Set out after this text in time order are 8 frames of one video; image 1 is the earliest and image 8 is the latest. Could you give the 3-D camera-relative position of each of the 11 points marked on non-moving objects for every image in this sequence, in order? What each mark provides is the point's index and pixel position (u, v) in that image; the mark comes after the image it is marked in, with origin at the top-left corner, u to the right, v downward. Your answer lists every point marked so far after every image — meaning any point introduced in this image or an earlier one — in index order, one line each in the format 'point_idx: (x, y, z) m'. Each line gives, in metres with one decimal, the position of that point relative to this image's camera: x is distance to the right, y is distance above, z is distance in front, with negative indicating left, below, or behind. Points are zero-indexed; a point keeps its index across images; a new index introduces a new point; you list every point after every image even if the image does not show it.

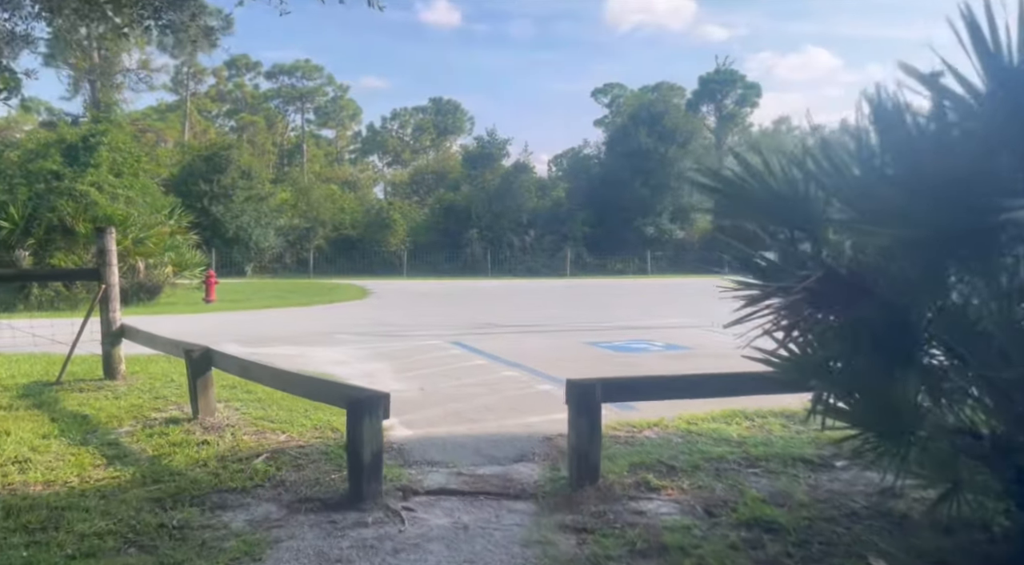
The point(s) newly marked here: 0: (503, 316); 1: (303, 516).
0: (-0.1, -0.6, +15.4) m
1: (-1.2, -1.3, +5.0) m
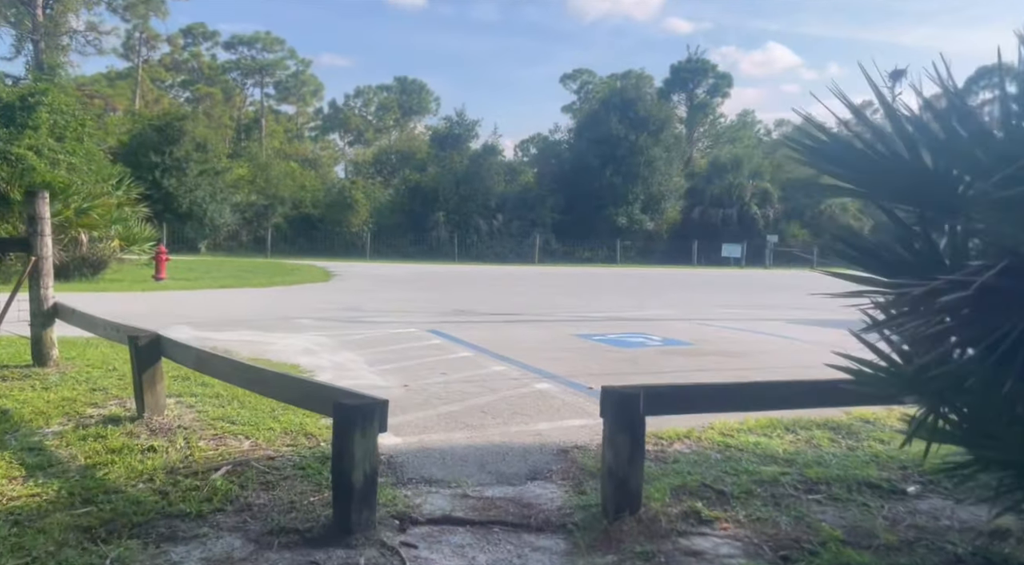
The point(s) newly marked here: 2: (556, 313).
0: (-0.5, -0.3, +14.4) m
1: (-1.0, -1.2, +3.9) m
2: (+0.7, -0.5, +13.3) m
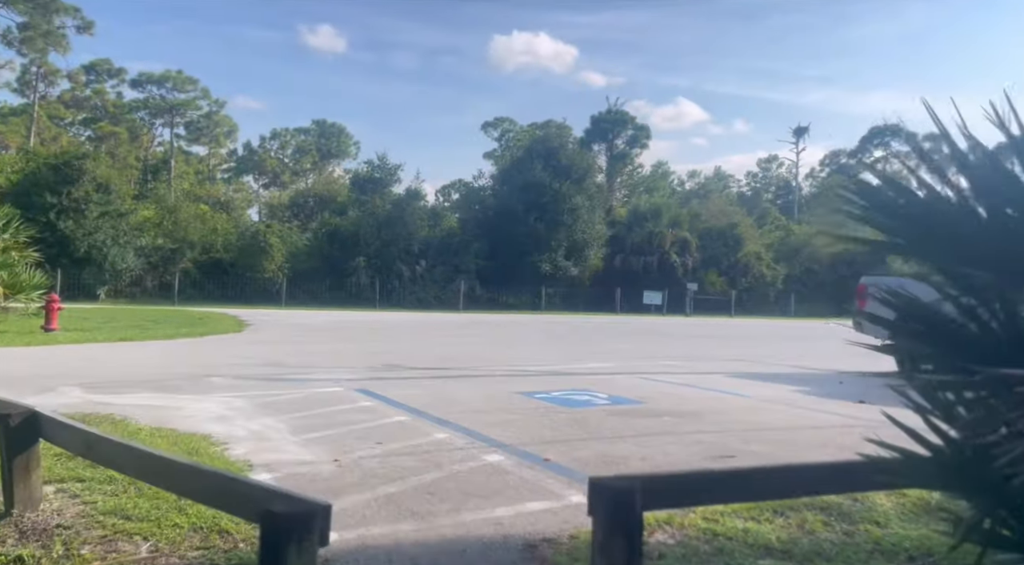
0: (-1.5, -1.1, +13.4) m
1: (-1.1, -1.4, +2.9) m
2: (-0.3, -1.2, +12.5) m
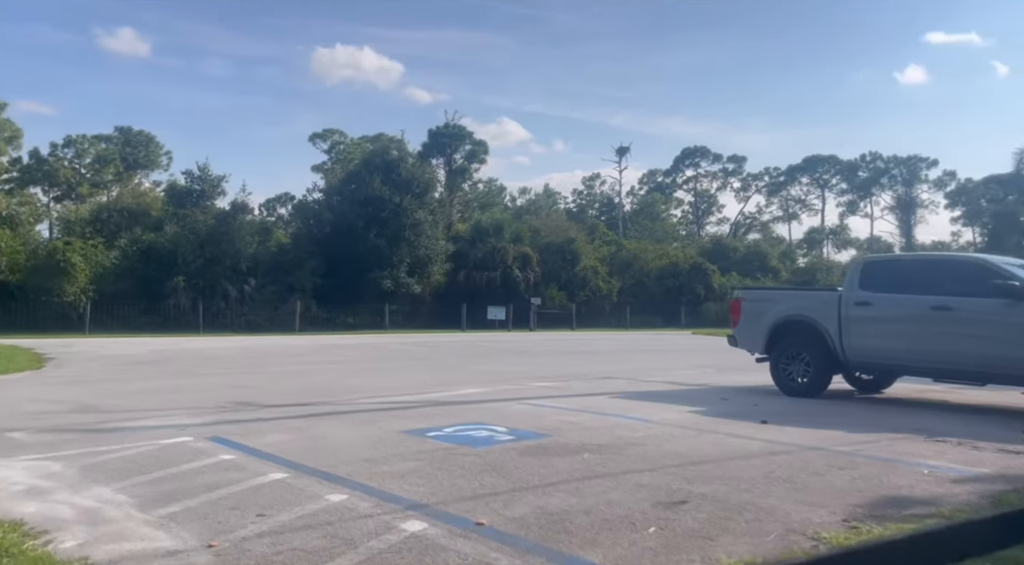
0: (-3.3, -1.4, +11.6) m
1: (-0.7, -1.5, +1.4) m
2: (-1.9, -1.4, +10.9) m
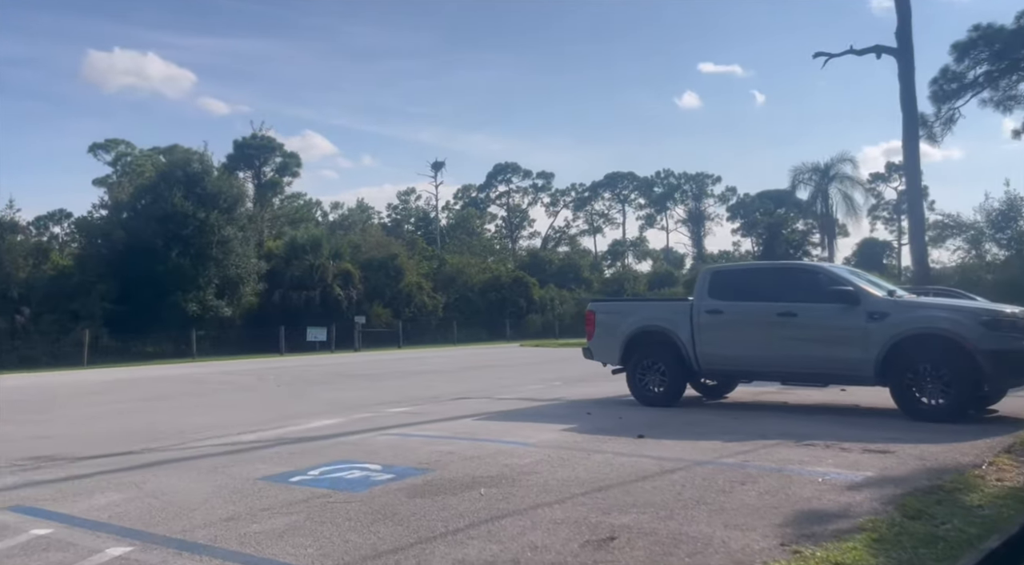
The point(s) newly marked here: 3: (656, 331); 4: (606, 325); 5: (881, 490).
0: (-4.9, -1.7, +9.8) m
1: (-0.2, -1.5, +0.4) m
2: (-3.4, -1.7, +9.4) m
3: (+2.3, -0.8, +14.1) m
4: (+1.5, -0.7, +14.6) m
5: (+3.2, -1.8, +7.8) m
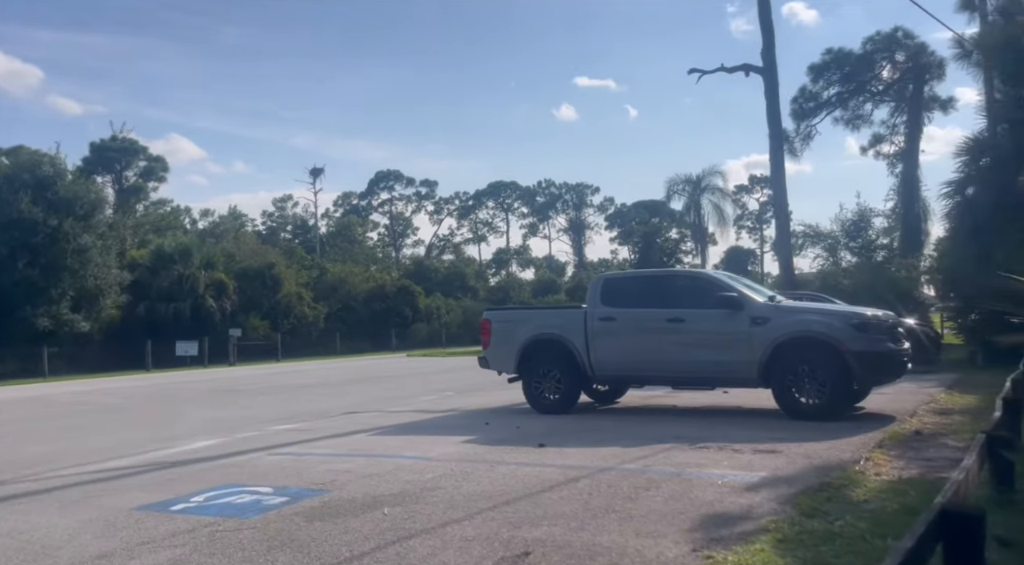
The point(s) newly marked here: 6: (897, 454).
0: (-6.0, -1.8, +8.9) m
1: (0.0, -1.5, +0.2) m
2: (-4.4, -1.8, +8.8) m
3: (+0.6, -0.9, +14.2) m
4: (-0.2, -0.8, +14.5) m
5: (+2.4, -1.8, +8.0) m
6: (+4.2, -1.9, +9.9) m
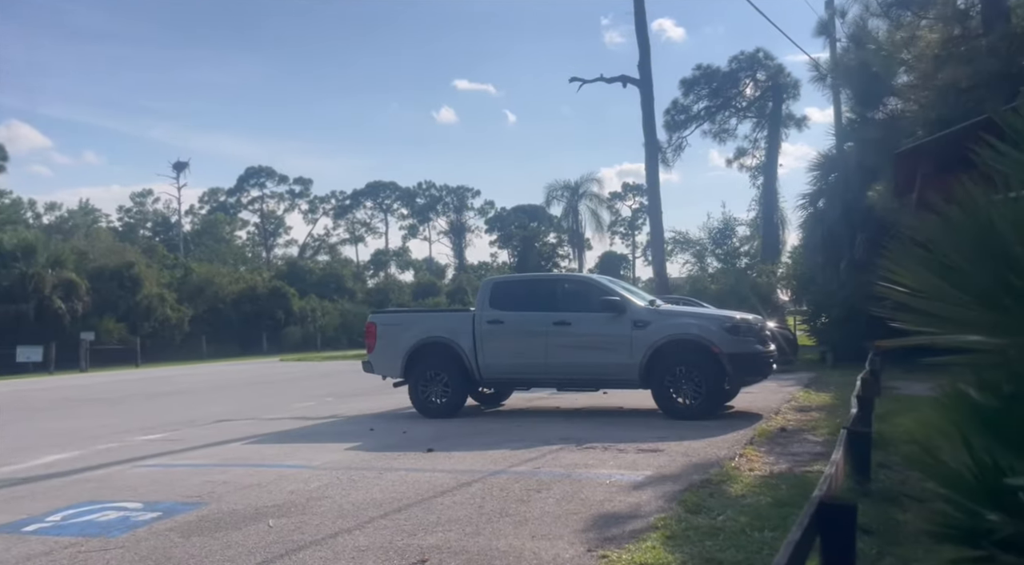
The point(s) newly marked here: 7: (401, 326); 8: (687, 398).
0: (-7.0, -1.9, +8.1) m
1: (0.0, -1.5, +0.2) m
2: (-5.4, -1.8, +8.1) m
3: (-1.2, -1.0, +14.2) m
4: (-2.0, -0.9, +14.4) m
5: (+1.4, -1.9, +8.2) m
6: (+2.9, -1.9, +10.4) m
7: (-1.8, -0.7, +14.3) m
8: (+2.5, -1.7, +12.9) m
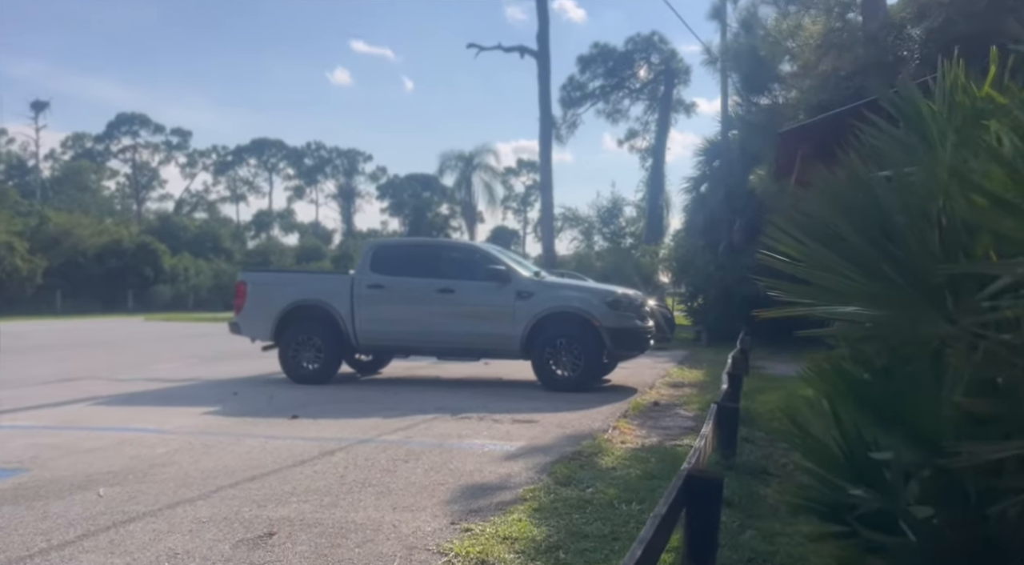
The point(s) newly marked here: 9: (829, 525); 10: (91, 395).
0: (-8.1, -1.2, +6.9) m
1: (-0.1, -1.4, 0.0) m
2: (-6.5, -1.3, +7.1) m
3: (-3.0, -0.4, +13.6) m
4: (-3.9, -0.2, +13.7) m
5: (+0.2, -1.6, +8.1) m
6: (+1.5, -1.6, +10.4) m
7: (-3.6, -0.1, +13.7) m
8: (+0.8, -1.3, +12.8) m
9: (+1.0, -0.8, +2.8) m
10: (-5.1, -1.4, +11.1) m
